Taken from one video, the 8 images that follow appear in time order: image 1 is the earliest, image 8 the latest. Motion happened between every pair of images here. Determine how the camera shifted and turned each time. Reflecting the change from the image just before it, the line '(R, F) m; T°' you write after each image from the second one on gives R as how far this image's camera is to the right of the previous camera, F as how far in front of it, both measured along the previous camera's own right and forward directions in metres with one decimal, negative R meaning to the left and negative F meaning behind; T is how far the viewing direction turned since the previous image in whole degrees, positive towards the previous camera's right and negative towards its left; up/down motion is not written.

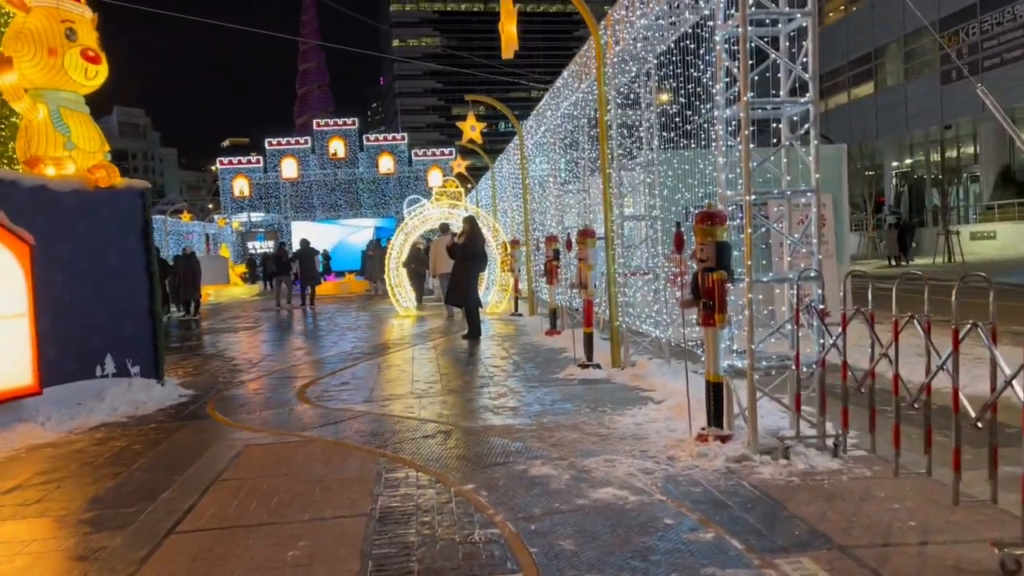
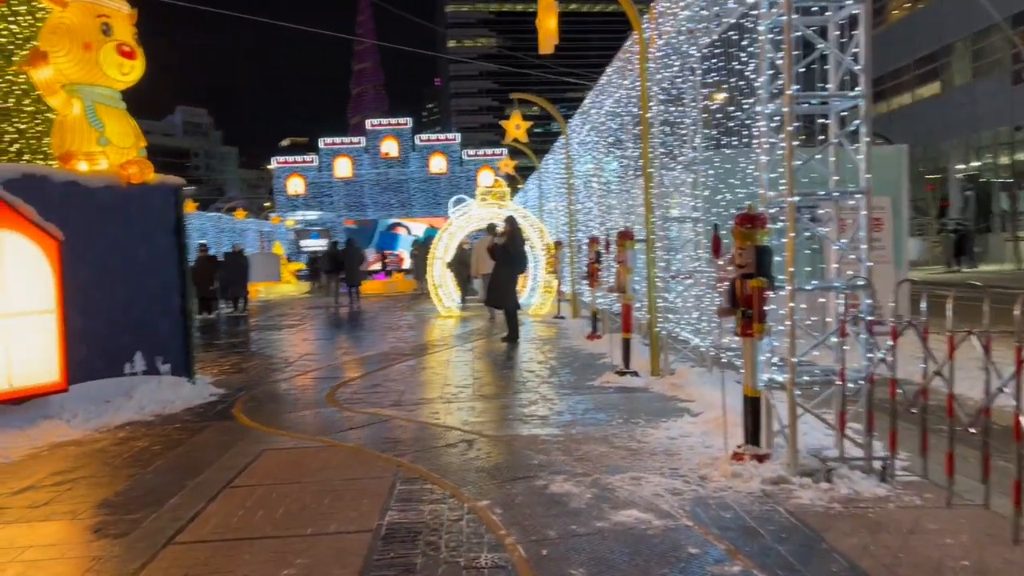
(+0.2, +0.3) m; -4°
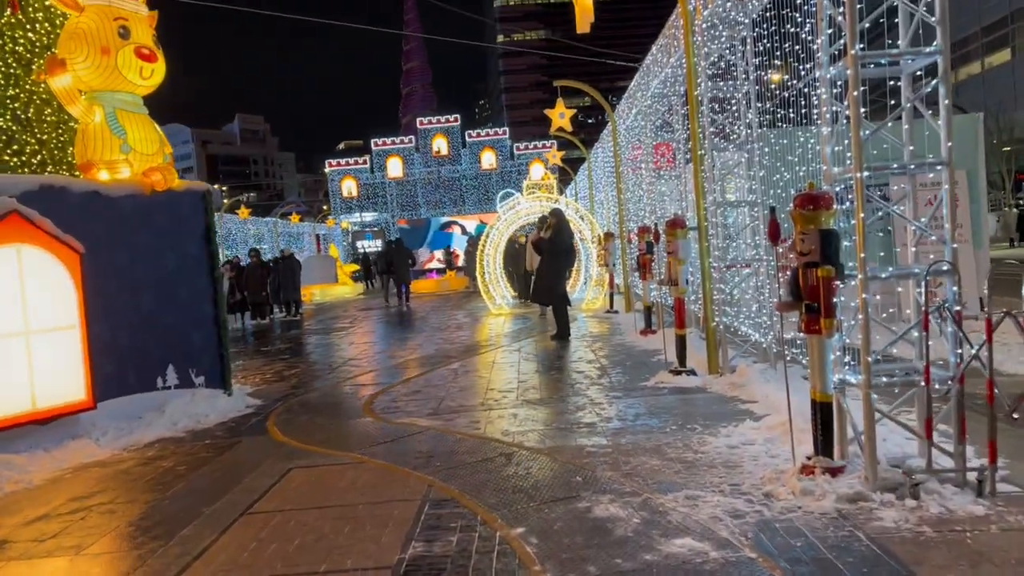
(+0.2, +0.6) m; -4°
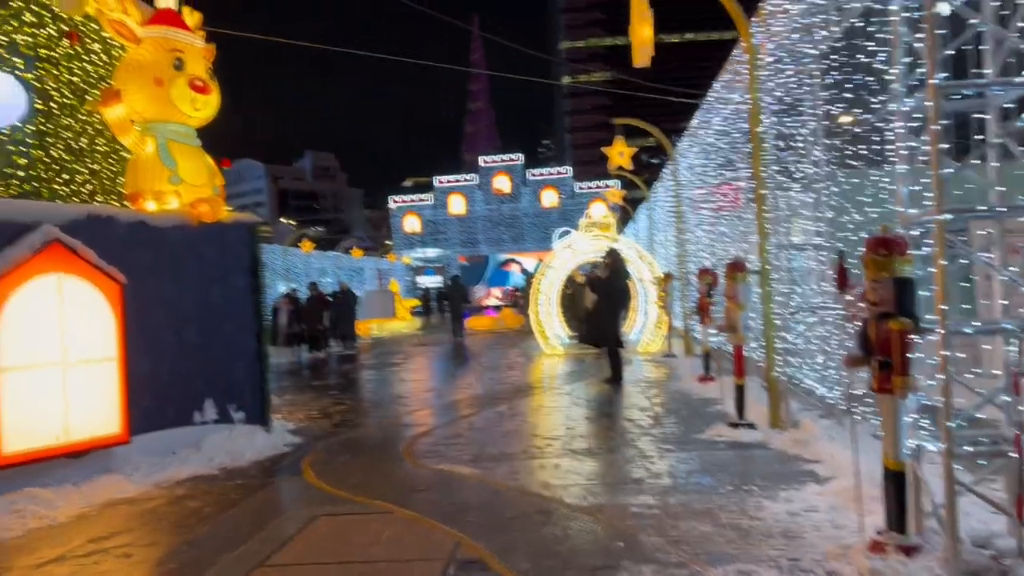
(+0.1, +0.4) m; -4°
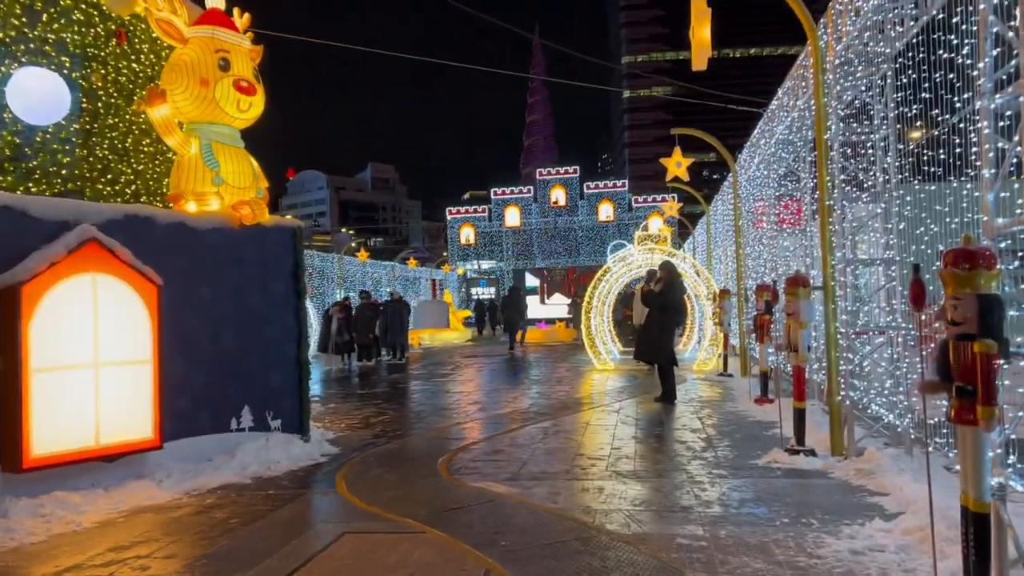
(+0.1, +0.4) m; -4°
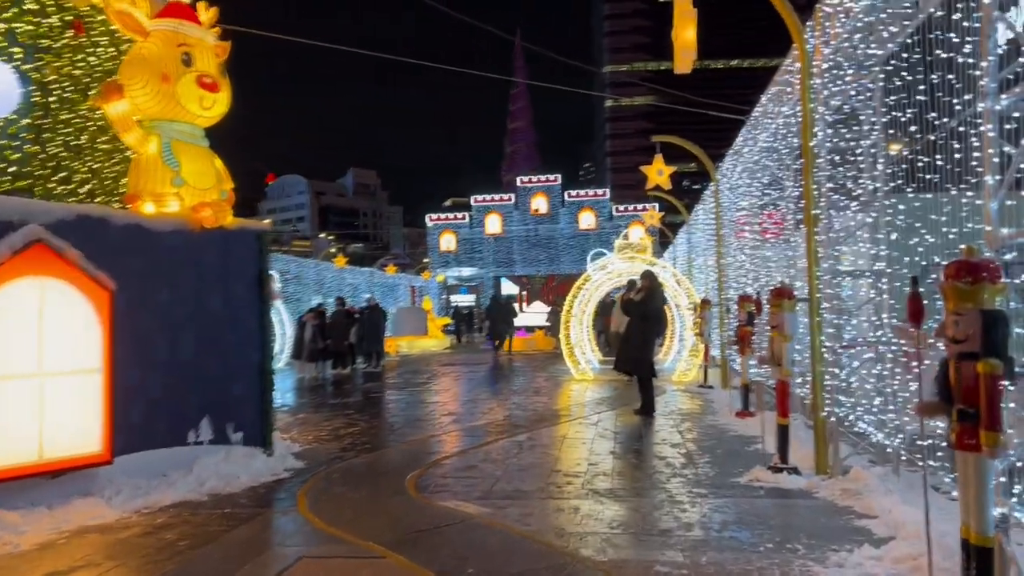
(+0.1, +0.4) m; +1°
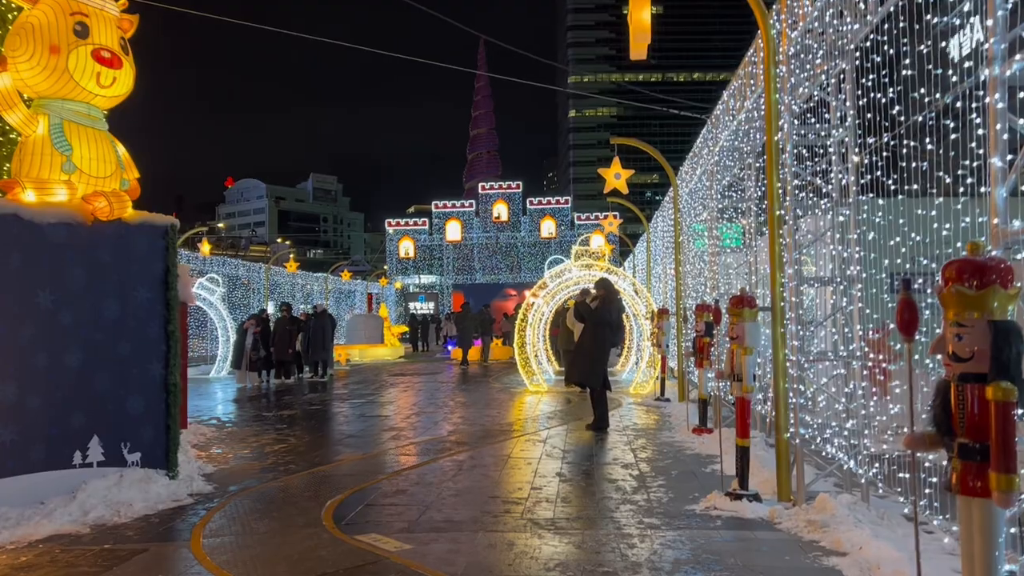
(+0.3, +0.9) m; +3°
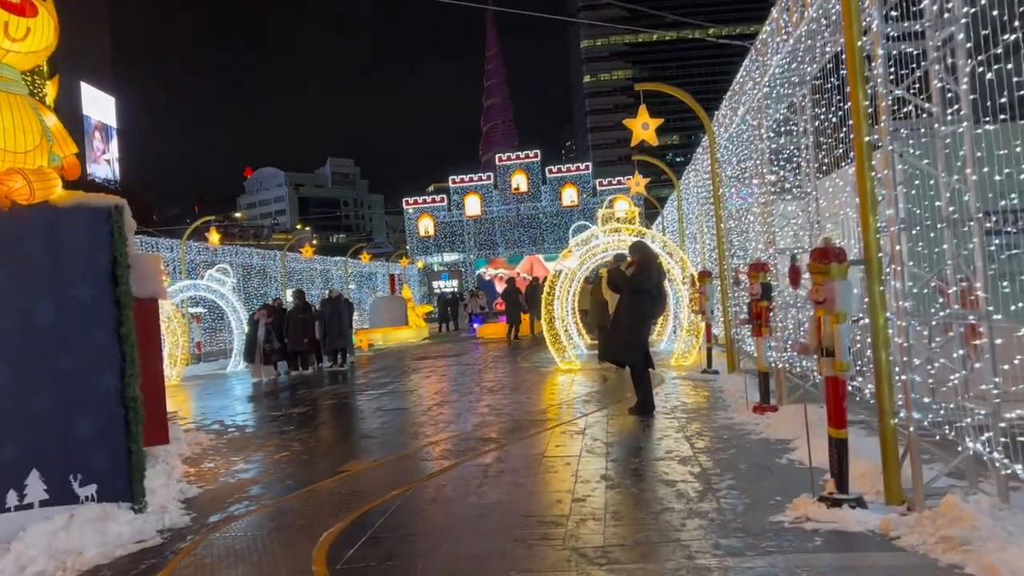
(0.0, +1.6) m; -2°
